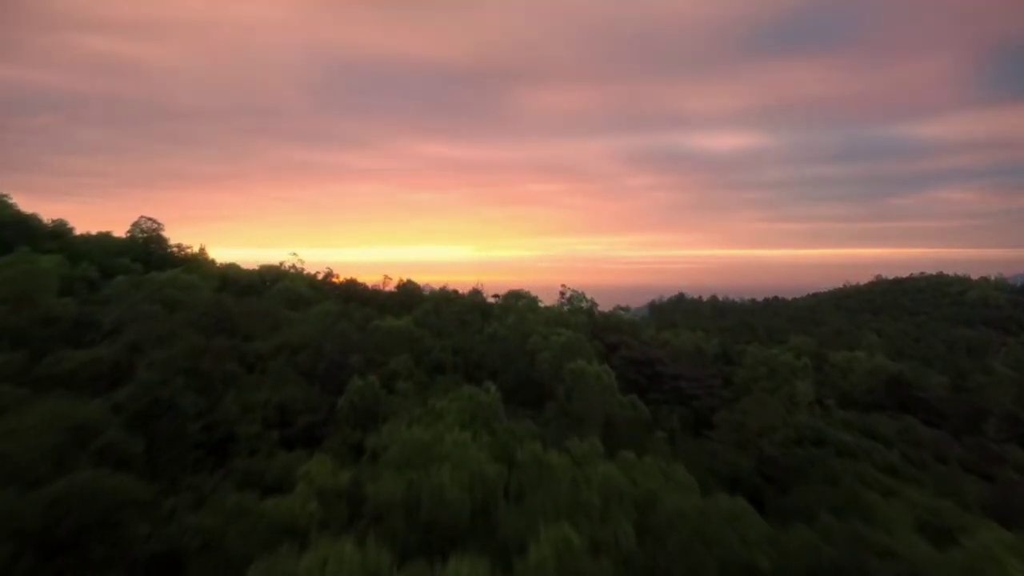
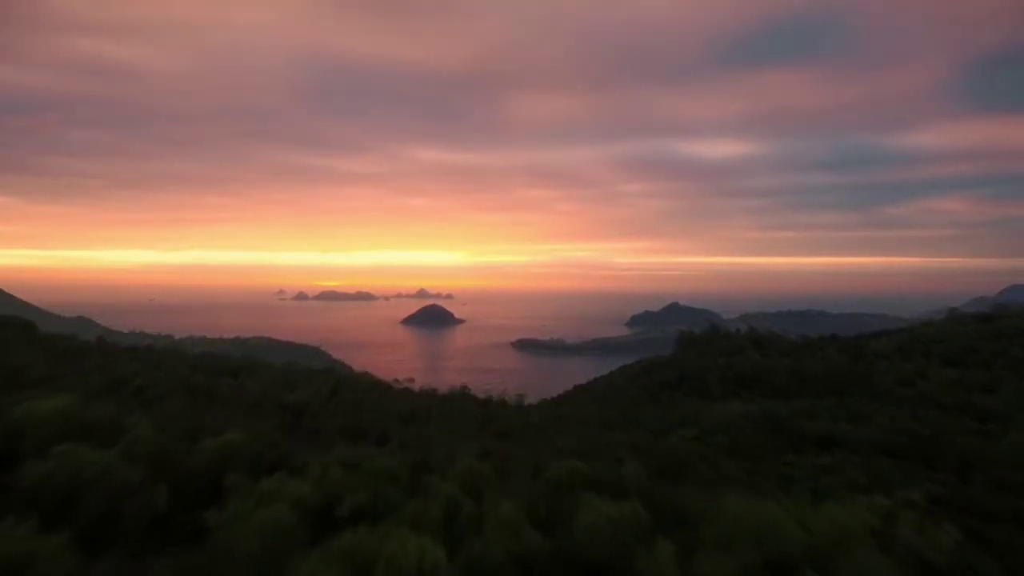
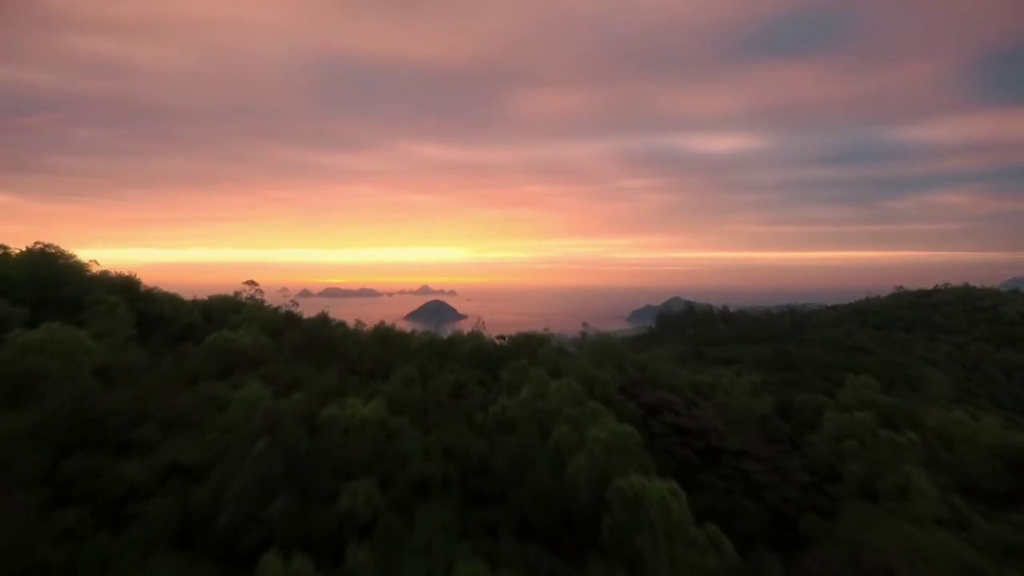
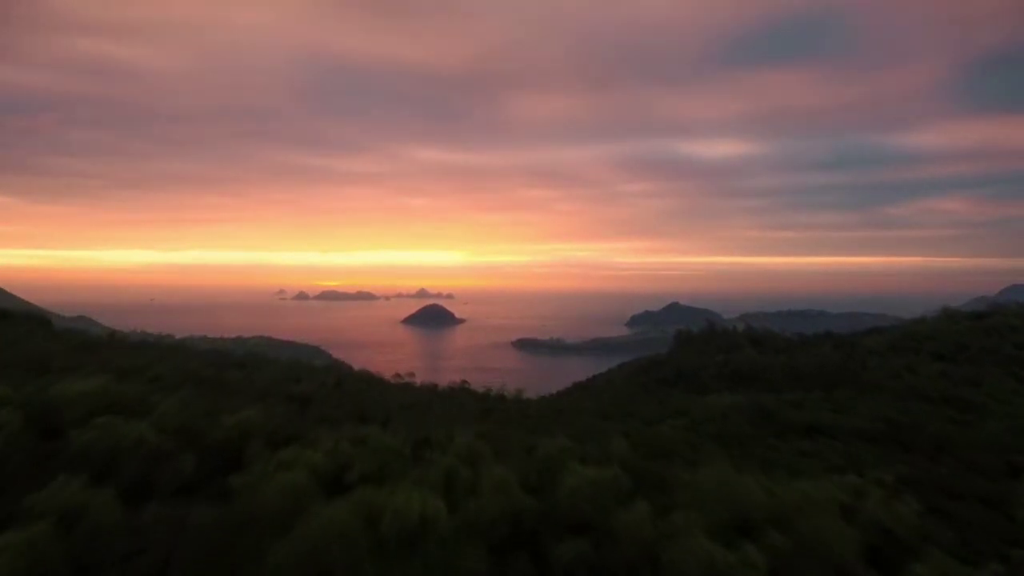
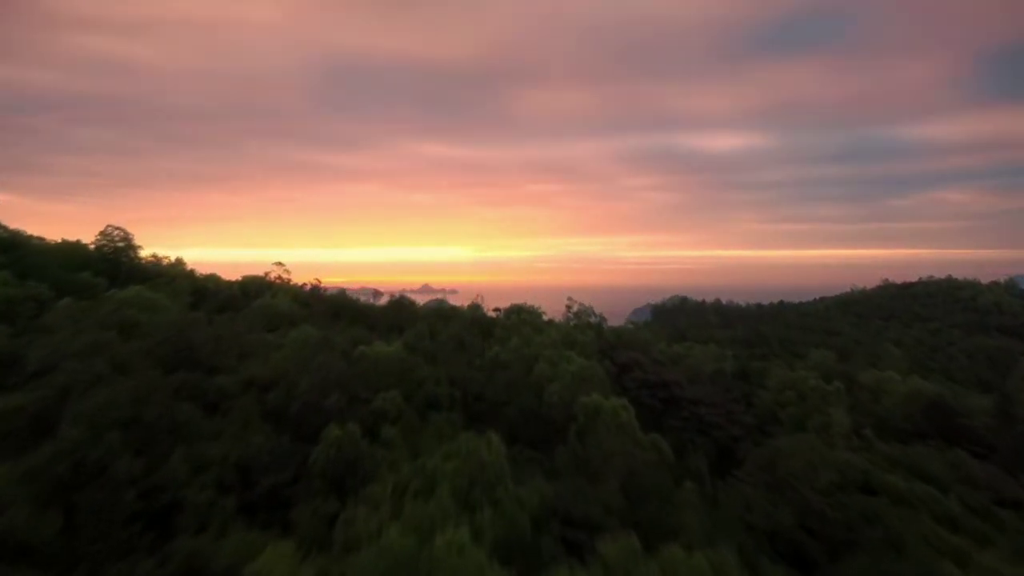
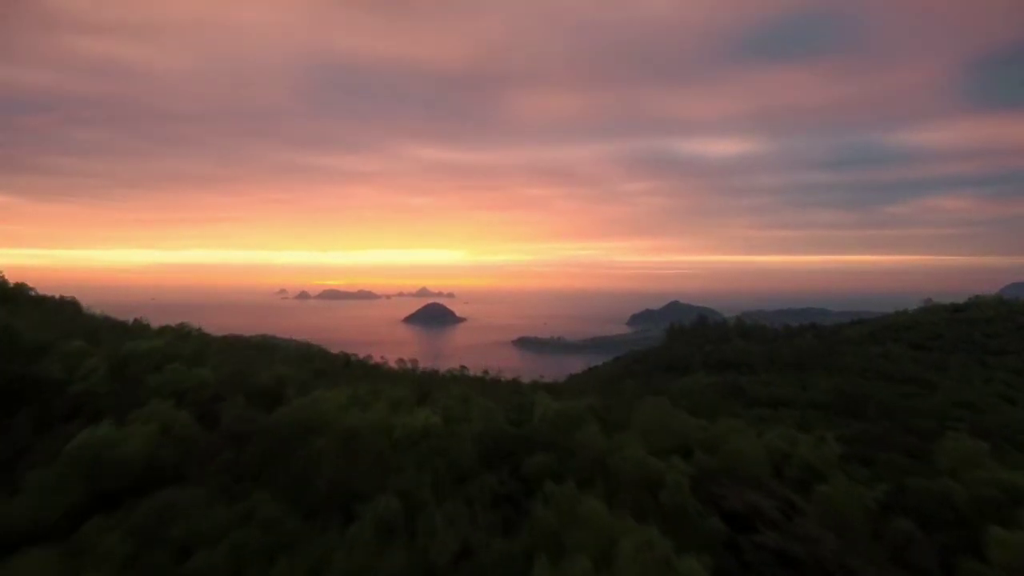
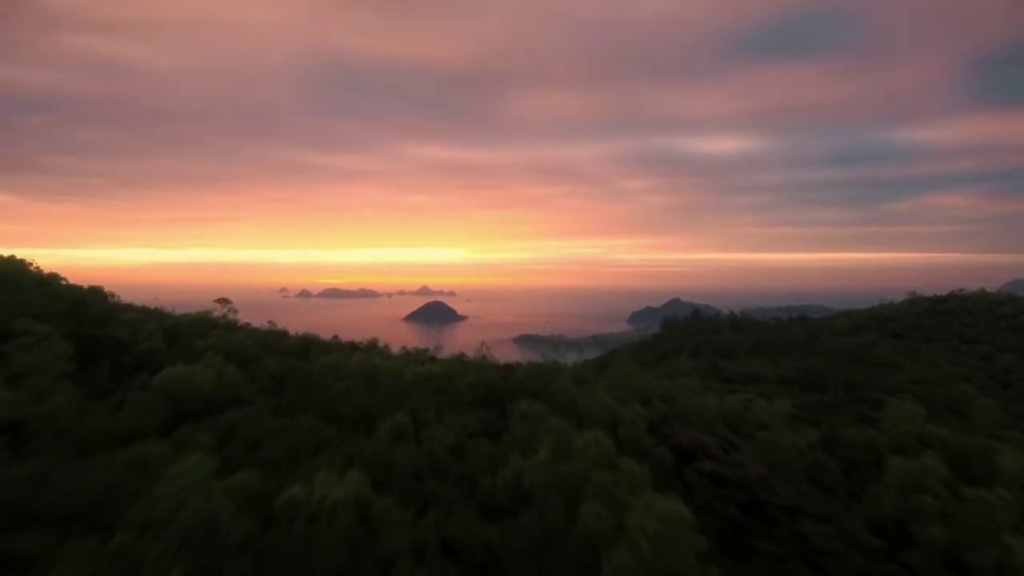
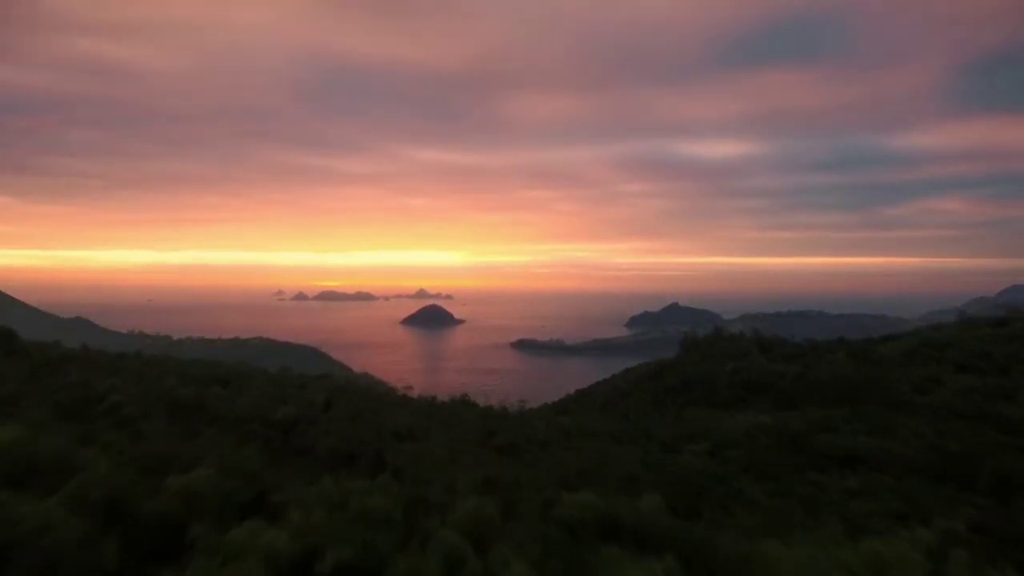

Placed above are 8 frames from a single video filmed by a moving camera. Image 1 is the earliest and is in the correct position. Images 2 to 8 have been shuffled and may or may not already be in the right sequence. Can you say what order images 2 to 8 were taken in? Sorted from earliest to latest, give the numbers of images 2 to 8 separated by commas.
5, 3, 7, 6, 4, 2, 8
